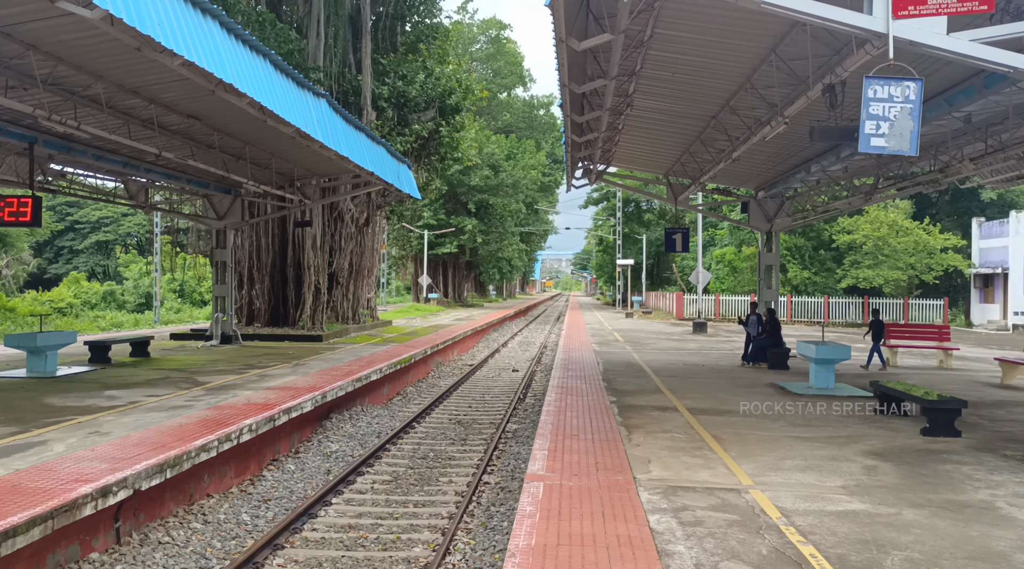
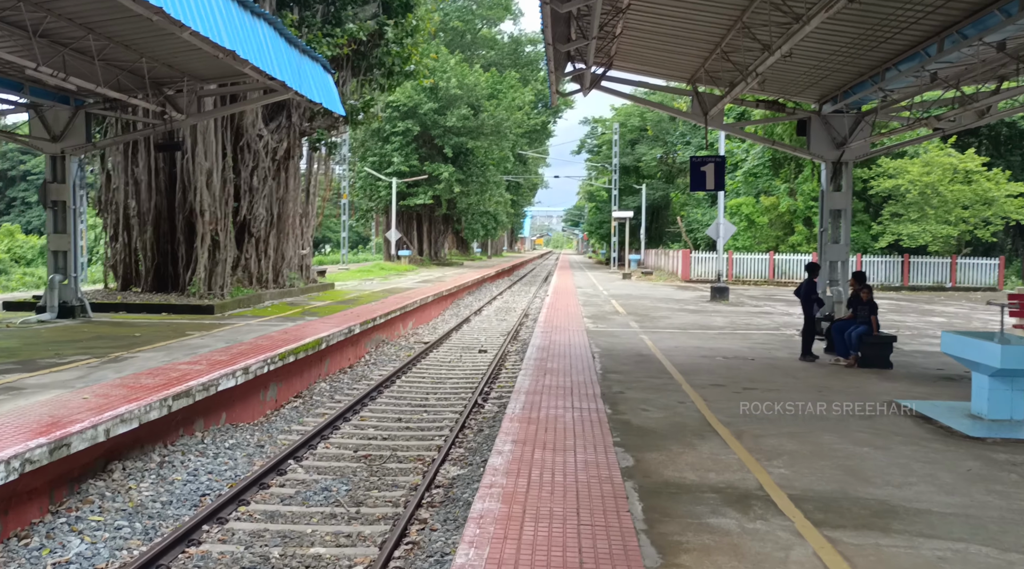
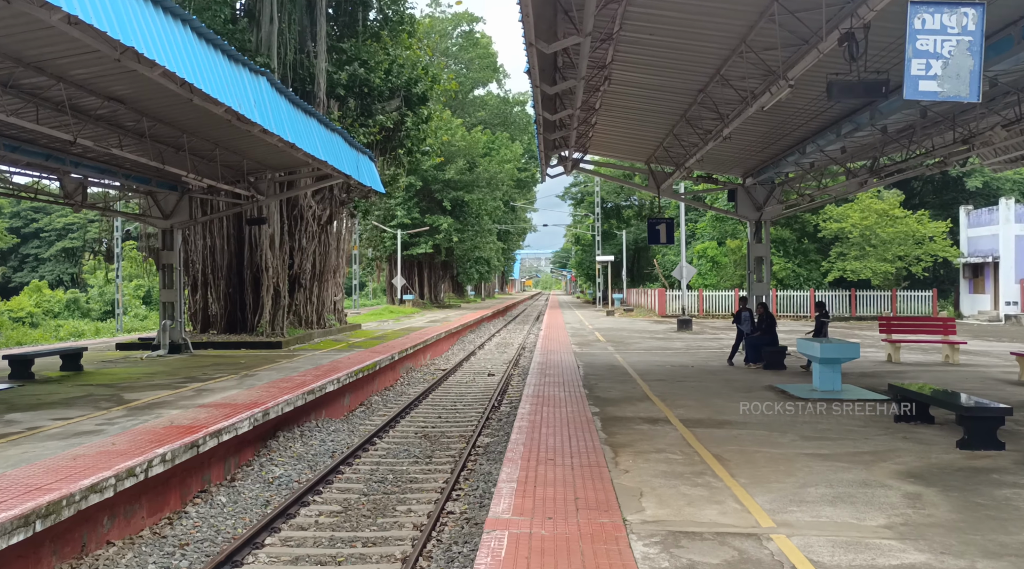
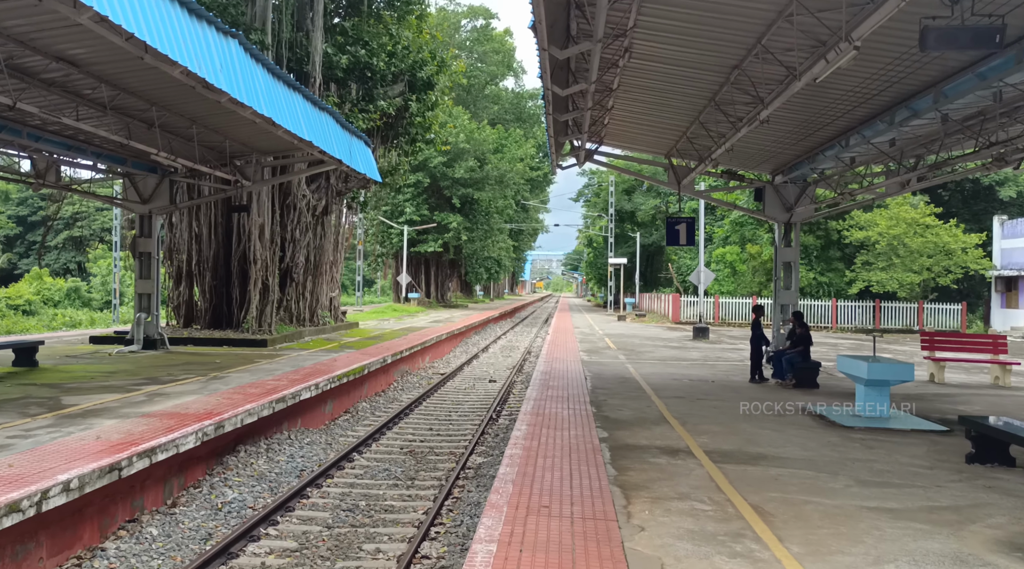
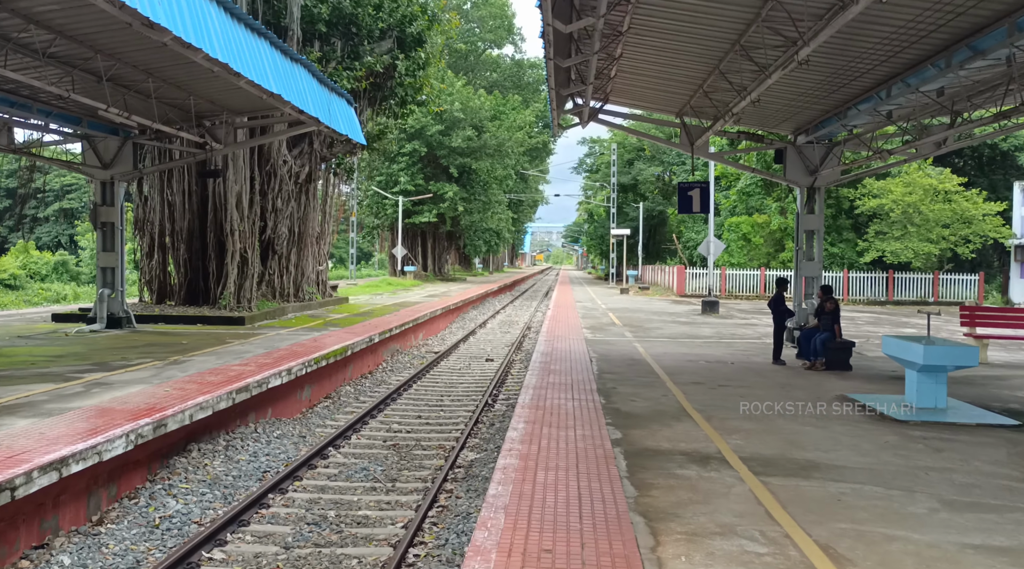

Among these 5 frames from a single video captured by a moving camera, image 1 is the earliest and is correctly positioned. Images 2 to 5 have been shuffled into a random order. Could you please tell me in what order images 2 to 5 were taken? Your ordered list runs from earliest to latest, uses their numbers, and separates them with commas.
3, 4, 5, 2
